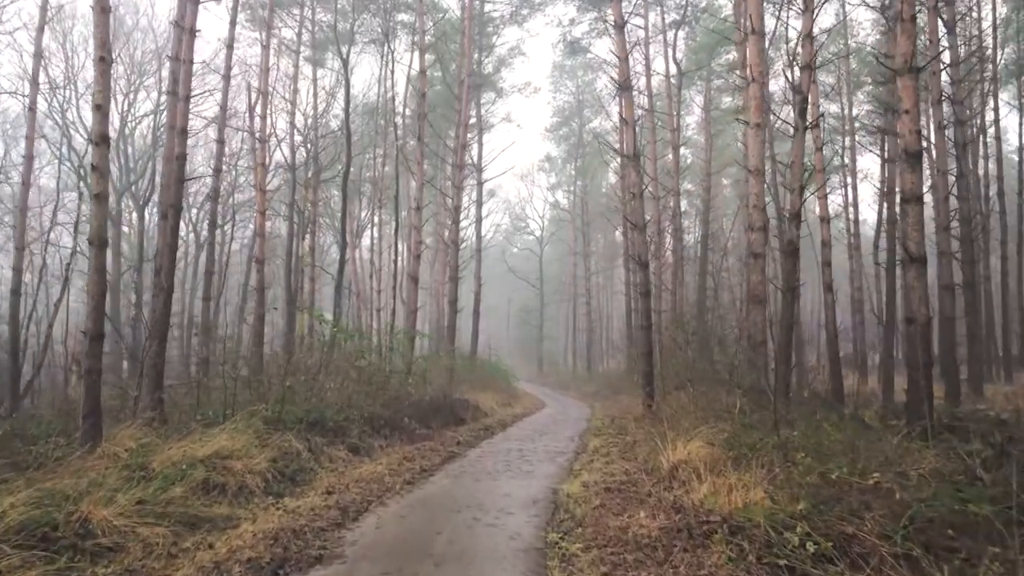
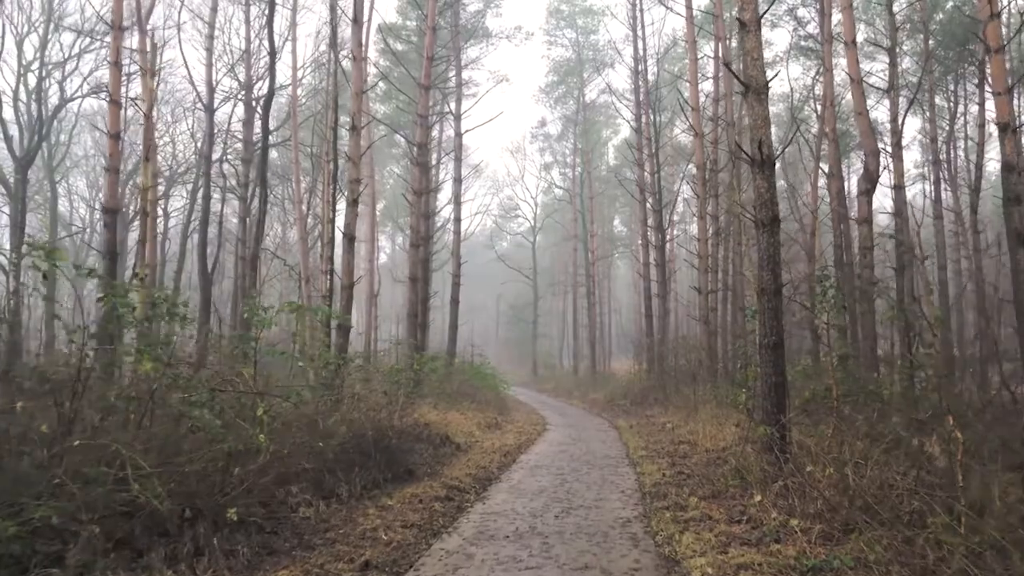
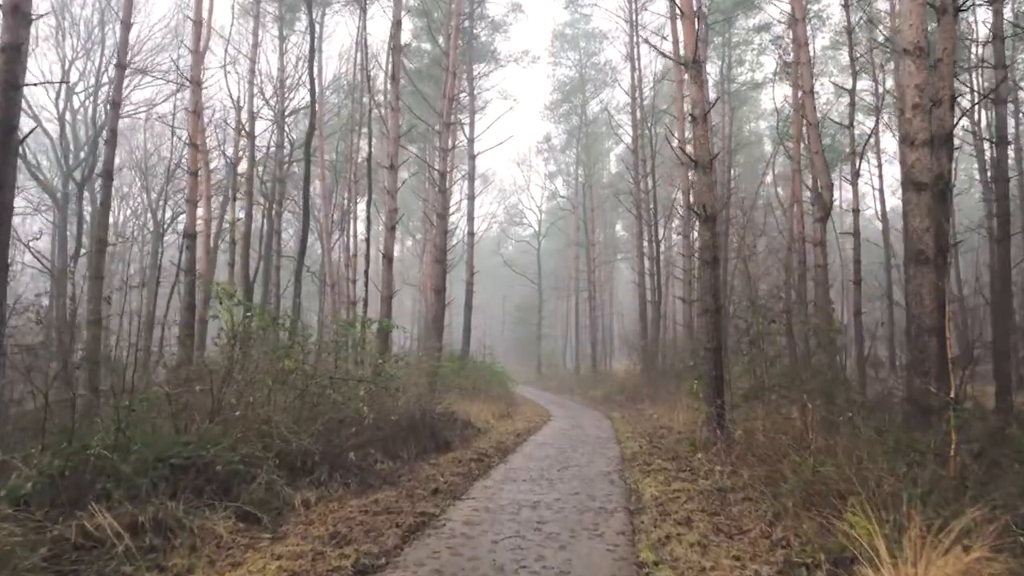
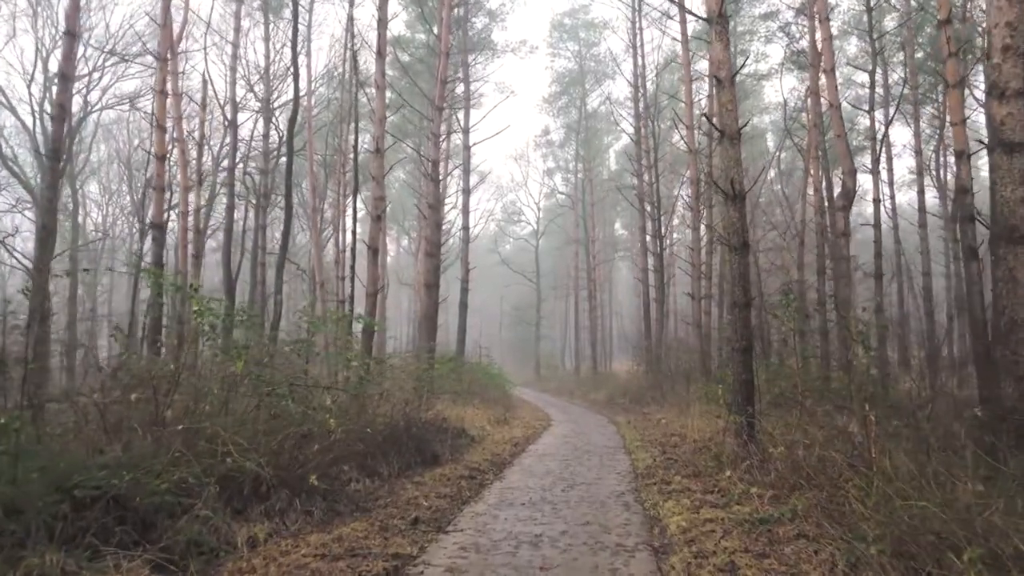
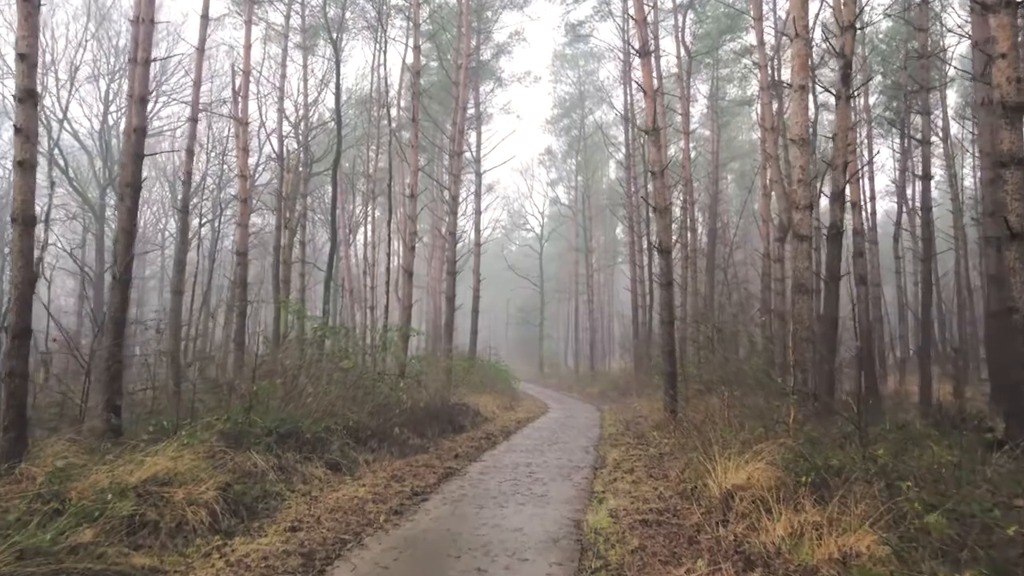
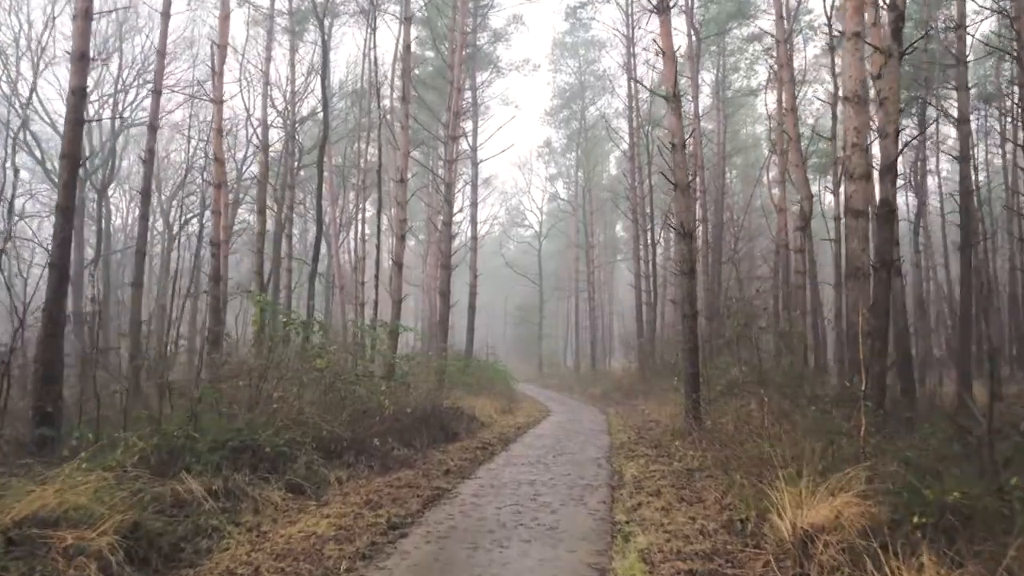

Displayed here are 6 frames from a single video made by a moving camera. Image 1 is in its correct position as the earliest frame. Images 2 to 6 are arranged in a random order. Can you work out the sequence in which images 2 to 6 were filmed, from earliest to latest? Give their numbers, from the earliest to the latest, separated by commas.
5, 6, 3, 4, 2
